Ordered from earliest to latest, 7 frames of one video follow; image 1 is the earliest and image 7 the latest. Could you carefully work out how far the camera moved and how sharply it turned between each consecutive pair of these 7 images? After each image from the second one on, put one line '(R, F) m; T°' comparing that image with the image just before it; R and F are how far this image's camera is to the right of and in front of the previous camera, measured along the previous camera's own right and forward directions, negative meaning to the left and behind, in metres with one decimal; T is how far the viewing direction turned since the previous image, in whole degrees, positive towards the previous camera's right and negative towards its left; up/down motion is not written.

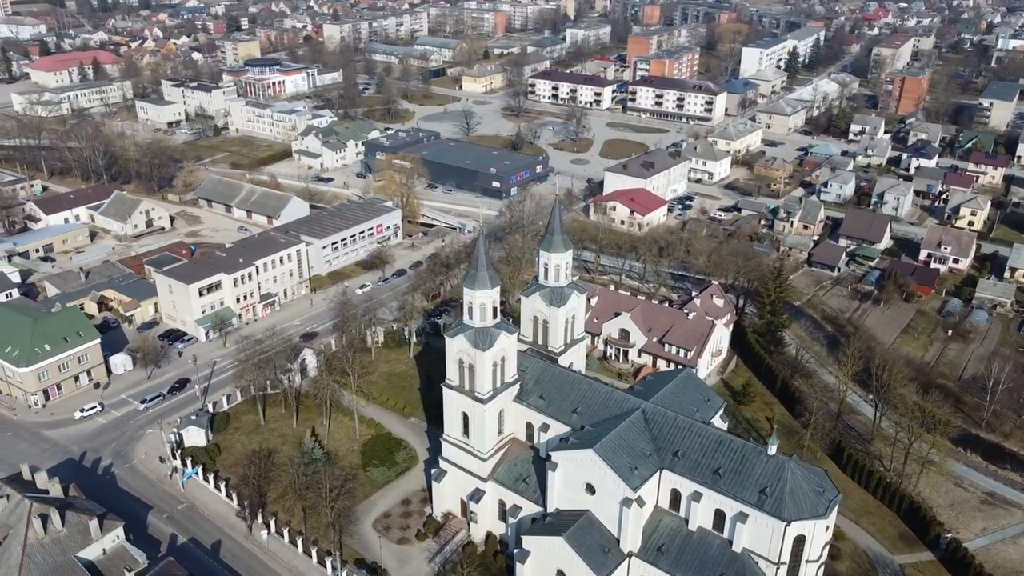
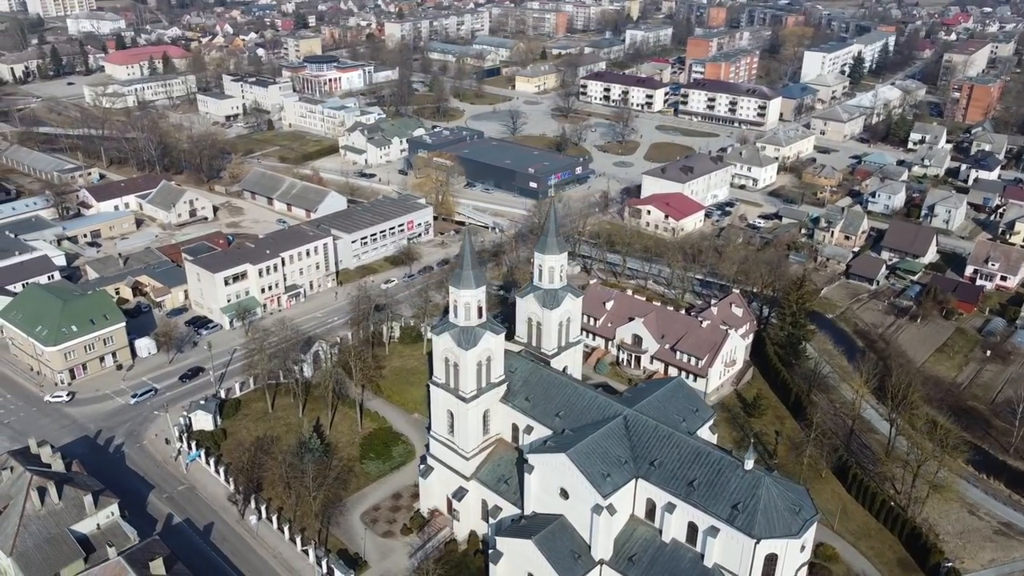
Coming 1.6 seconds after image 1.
(+2.3, +0.2) m; -4°
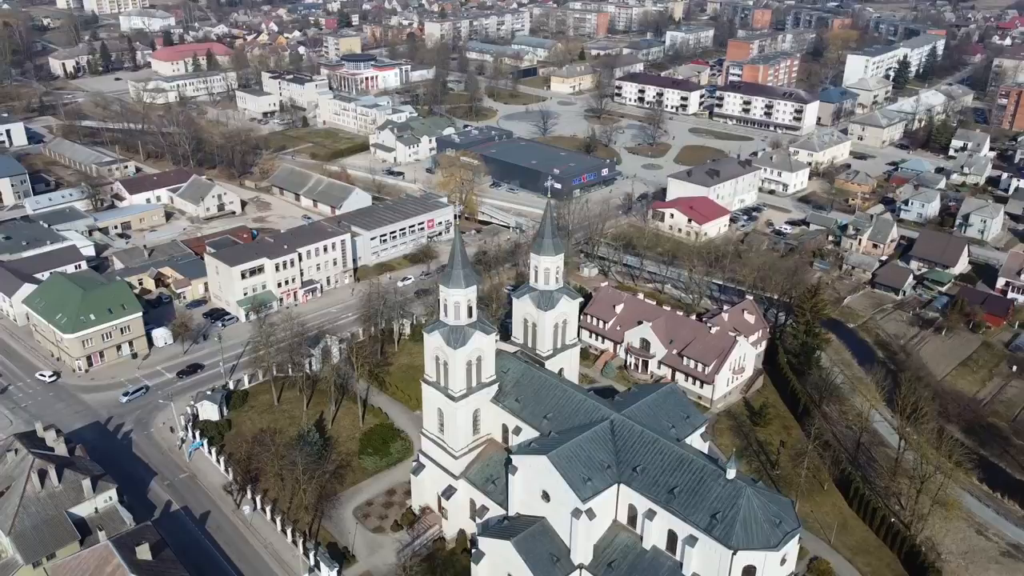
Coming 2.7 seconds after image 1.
(+1.5, +0.1) m; -3°
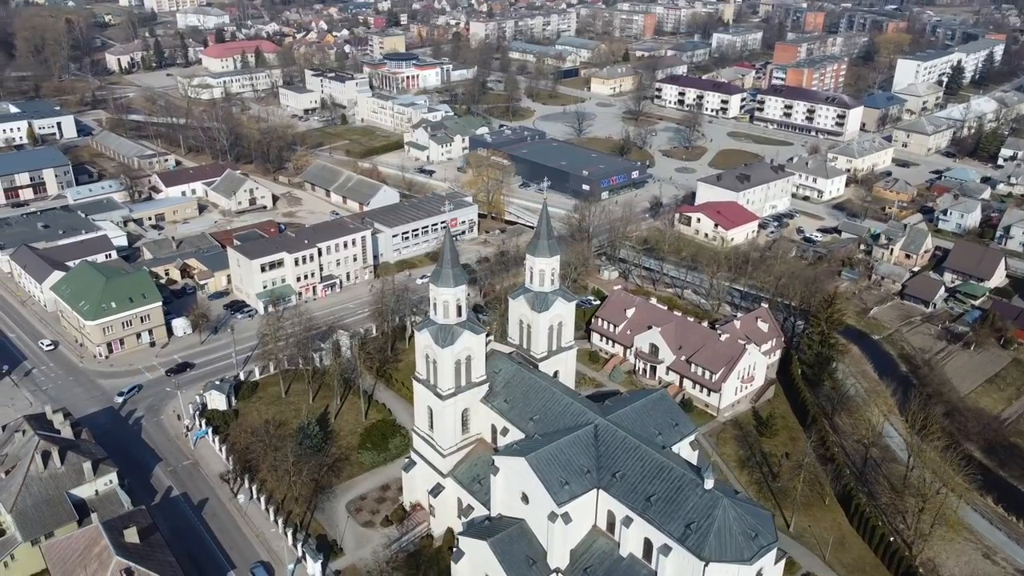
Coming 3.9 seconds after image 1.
(+1.7, +0.1) m; -3°
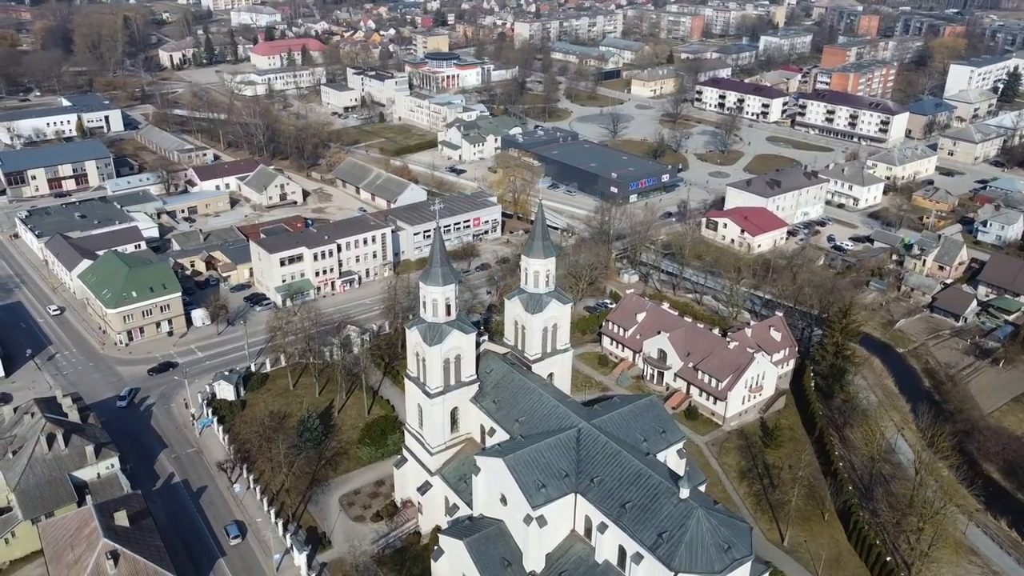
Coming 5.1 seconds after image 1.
(+1.7, +0.1) m; -3°
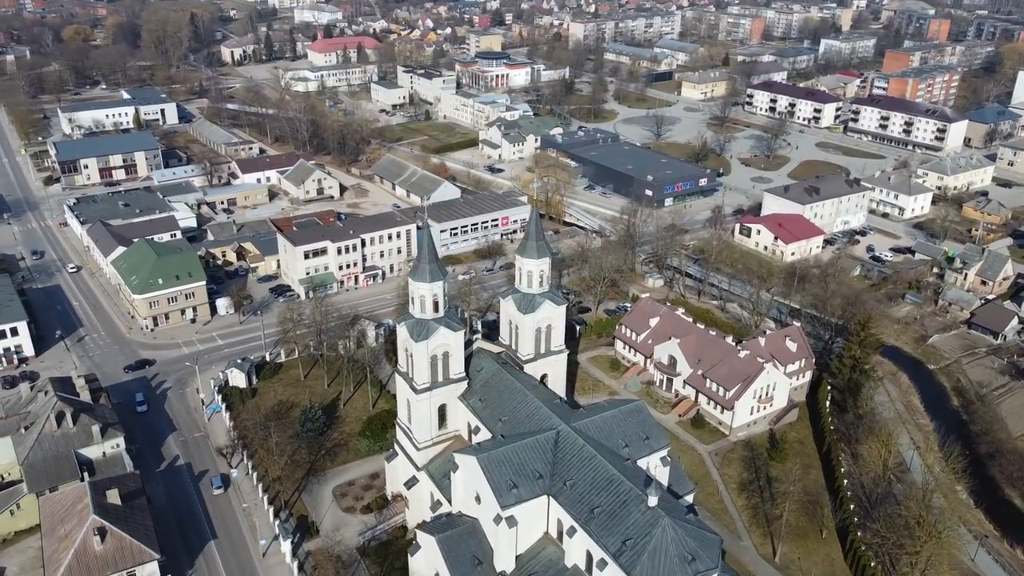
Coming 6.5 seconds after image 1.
(+2.1, +0.1) m; -4°
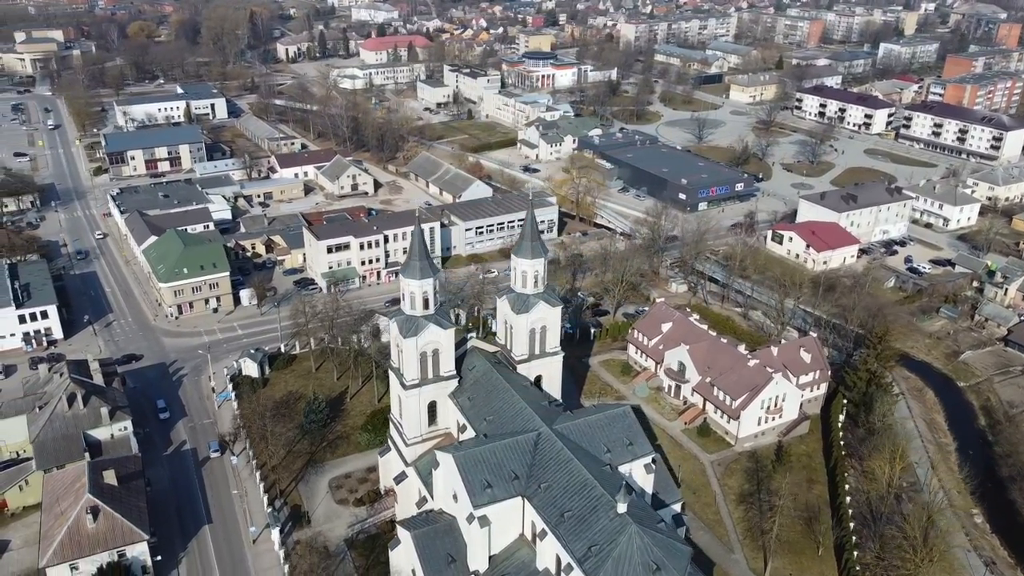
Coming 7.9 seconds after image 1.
(+2.0, +0.1) m; -4°
